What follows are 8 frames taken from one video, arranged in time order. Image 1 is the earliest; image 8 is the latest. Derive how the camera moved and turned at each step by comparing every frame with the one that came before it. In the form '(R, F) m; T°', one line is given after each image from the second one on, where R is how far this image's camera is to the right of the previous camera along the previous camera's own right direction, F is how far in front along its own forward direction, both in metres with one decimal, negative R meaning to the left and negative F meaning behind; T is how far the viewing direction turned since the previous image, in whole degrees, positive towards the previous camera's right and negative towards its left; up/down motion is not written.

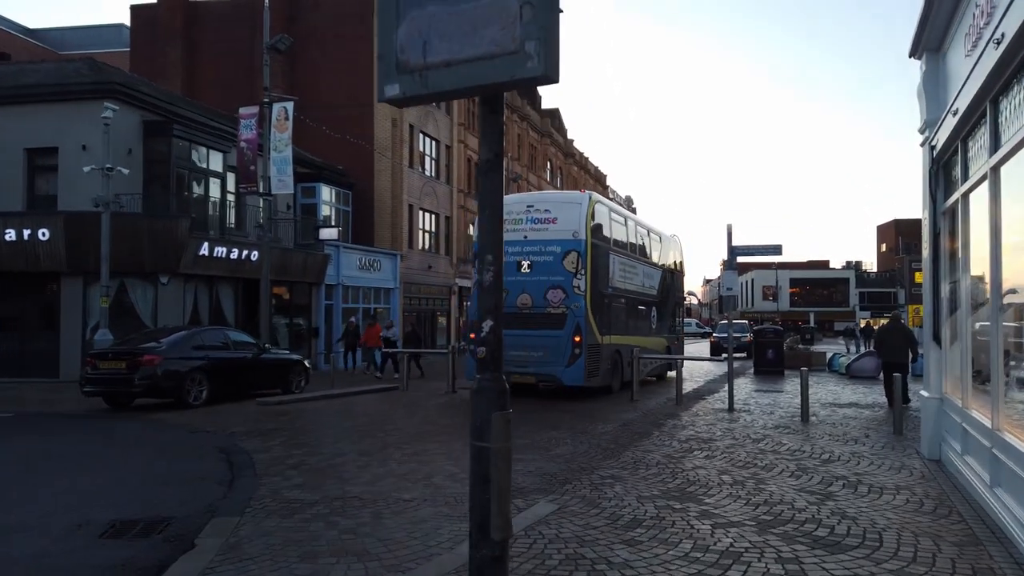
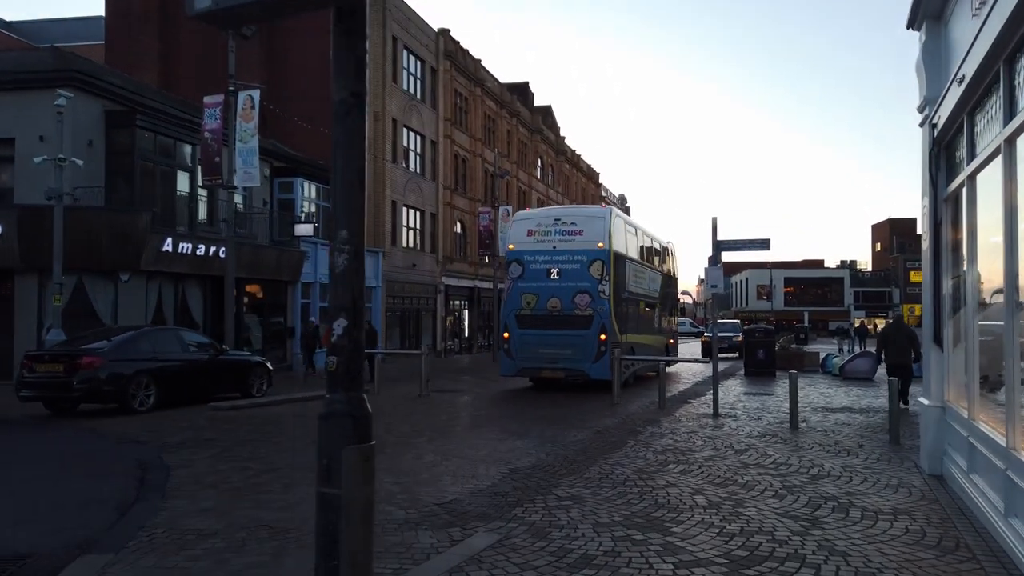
(+0.5, +1.0) m; 0°
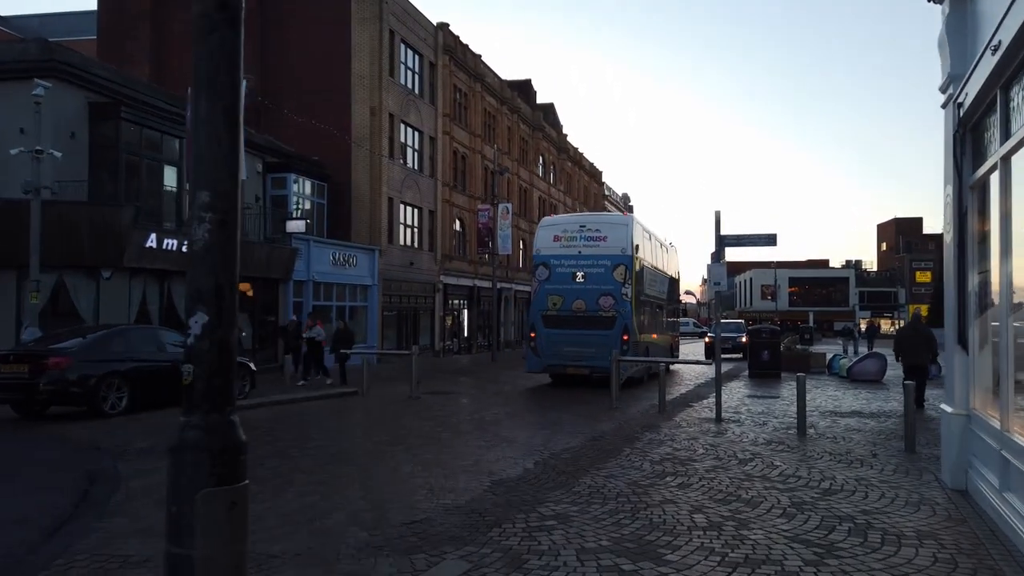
(+0.2, +0.7) m; 0°
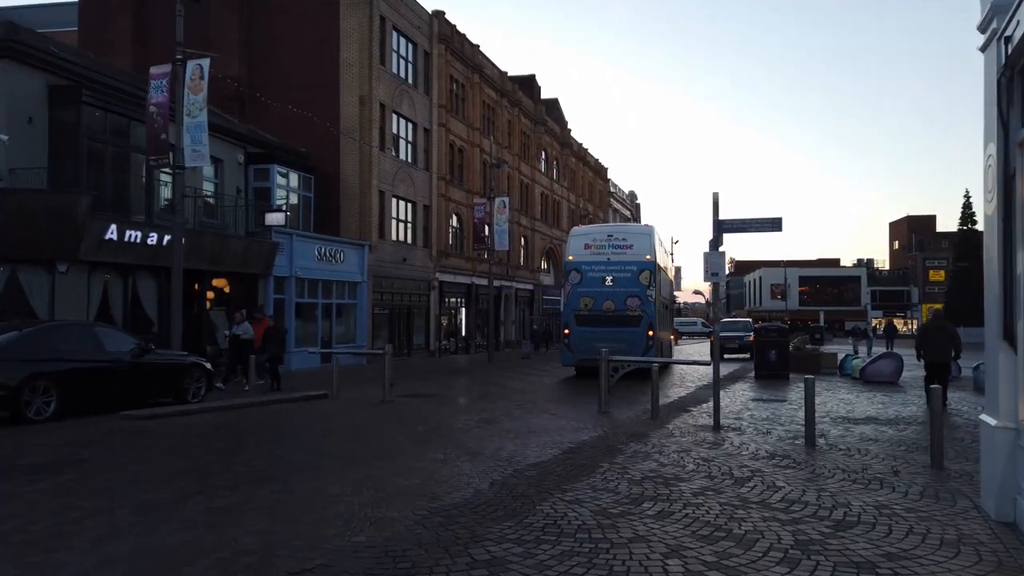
(+0.6, +1.5) m; -1°
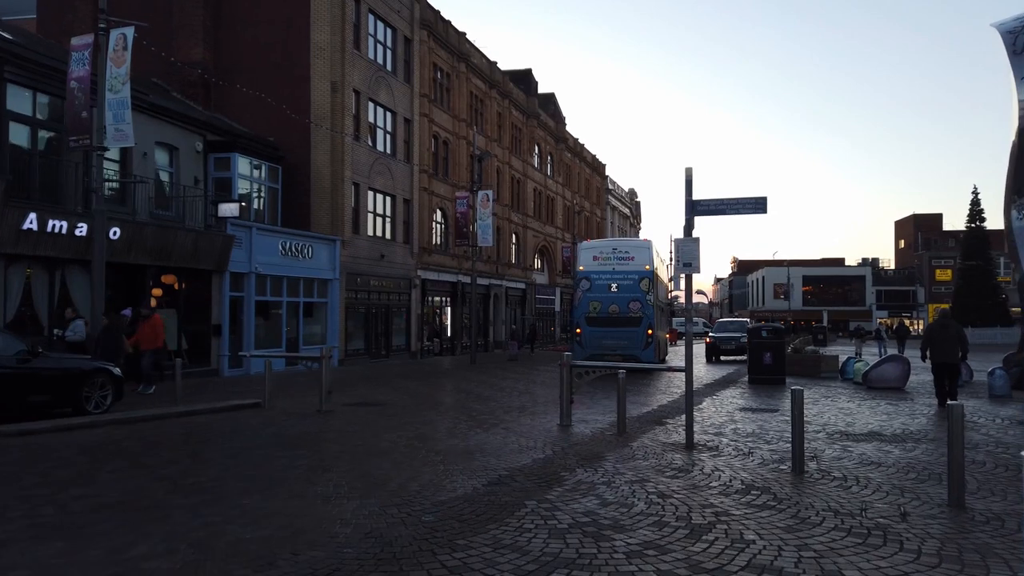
(+0.9, +1.9) m; 0°
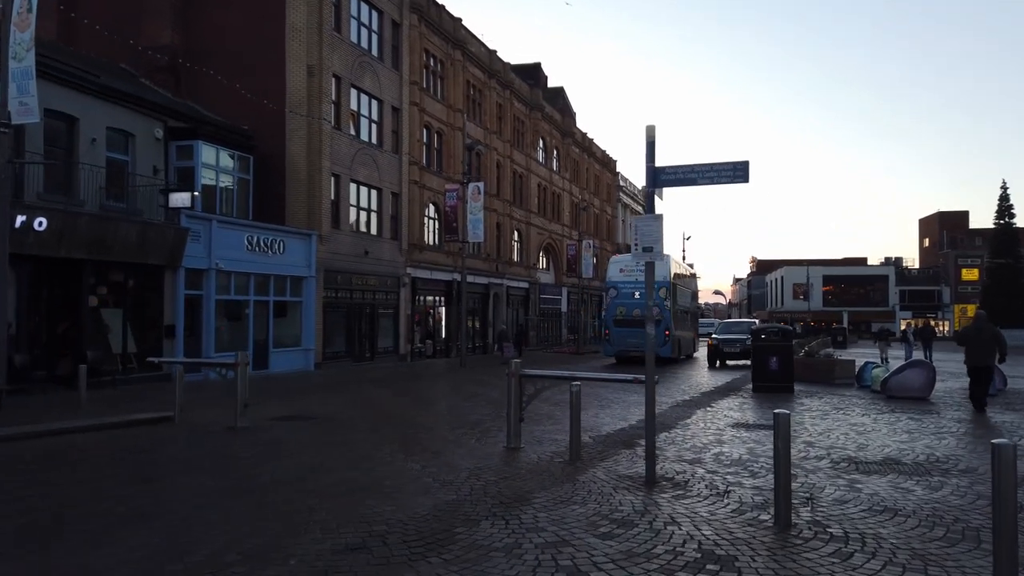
(+1.1, +2.2) m; -1°
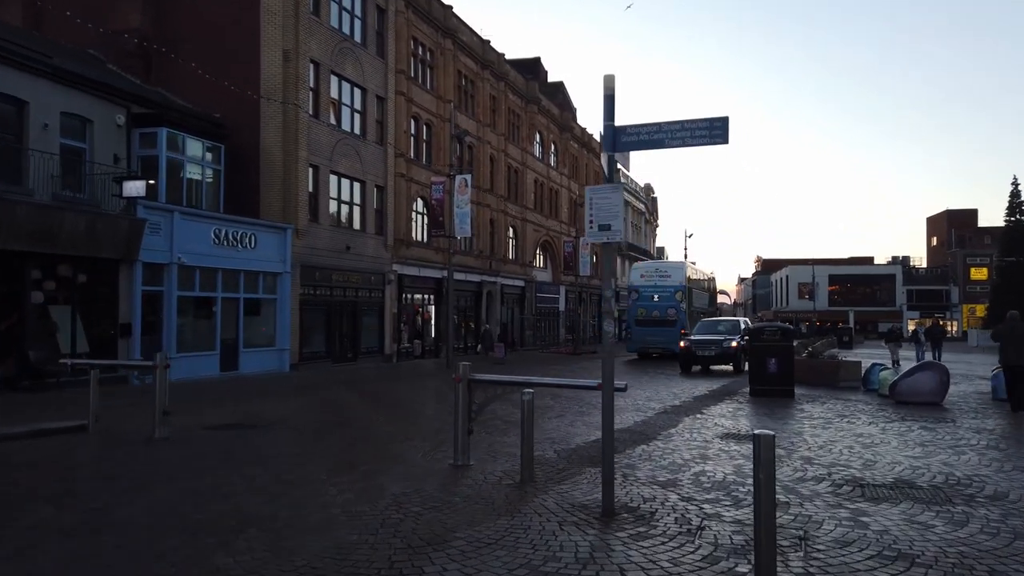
(+0.7, +1.5) m; 0°
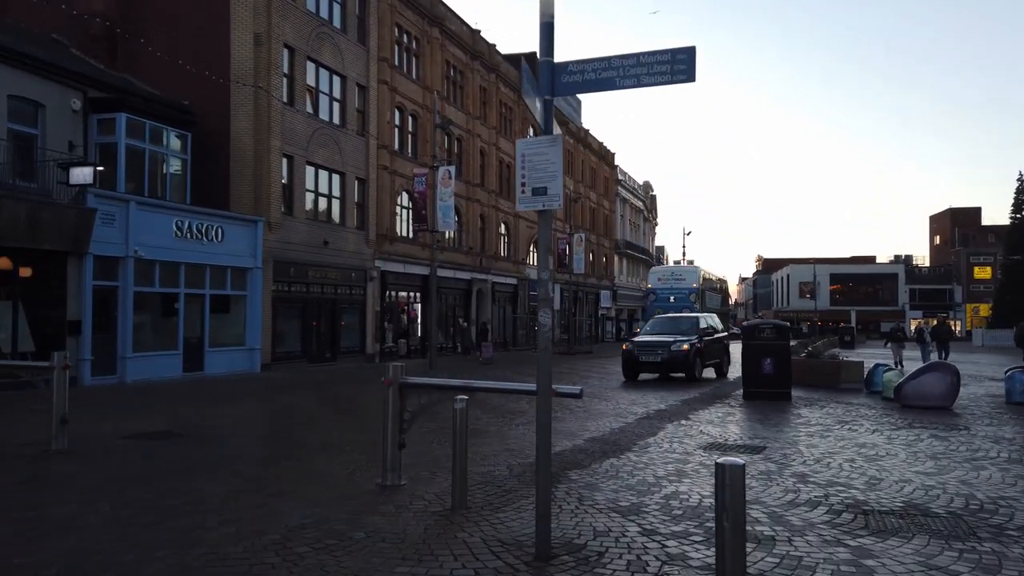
(+0.6, +1.4) m; 0°
